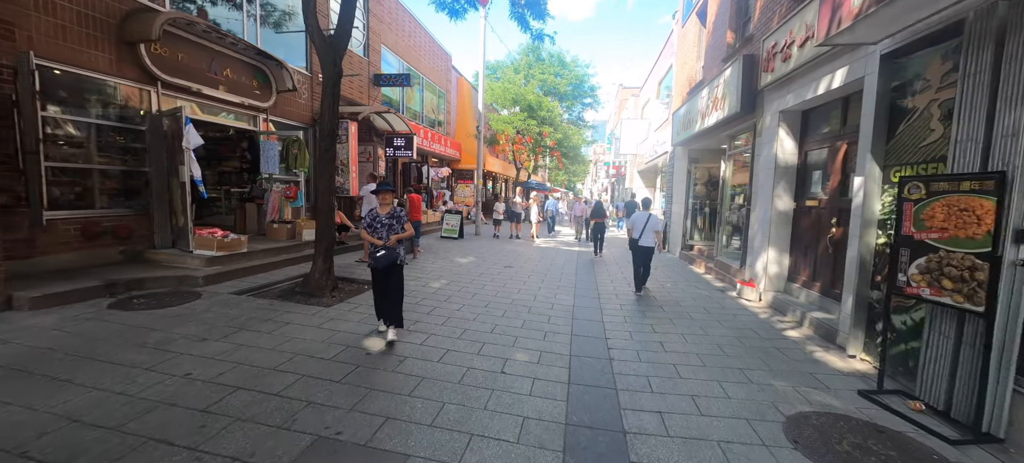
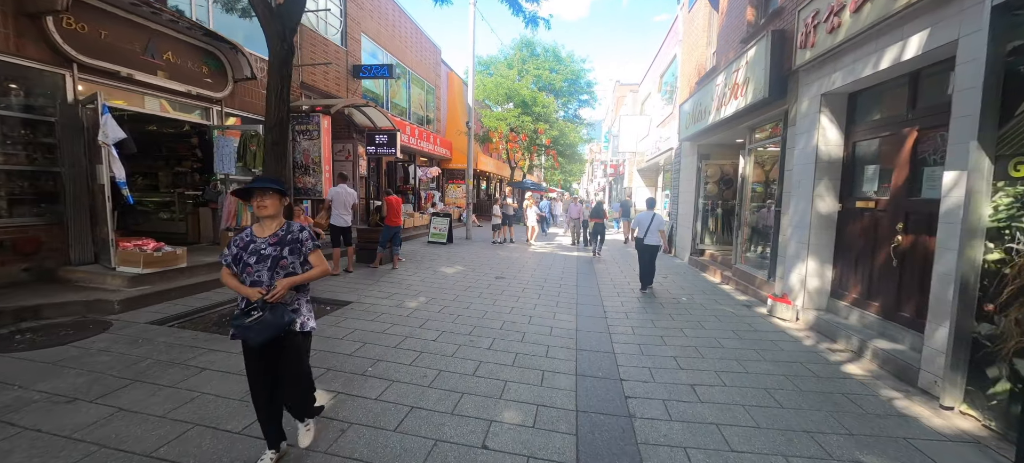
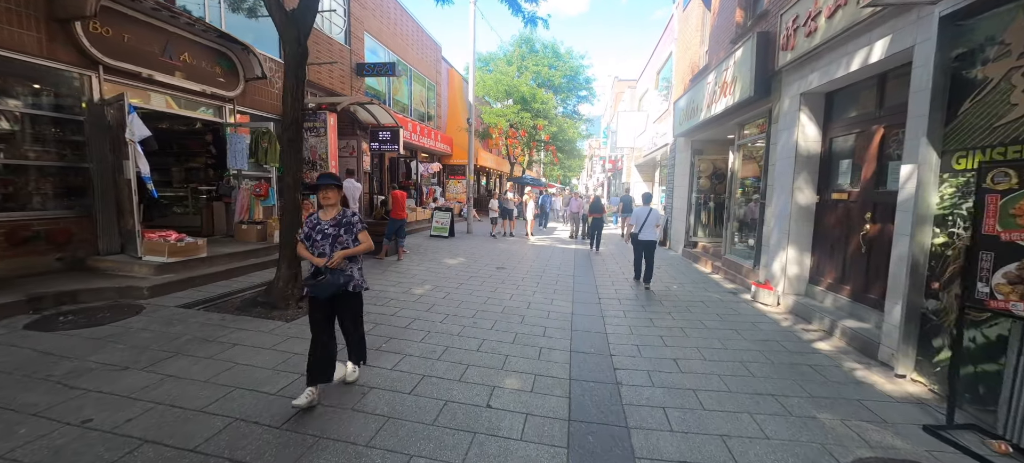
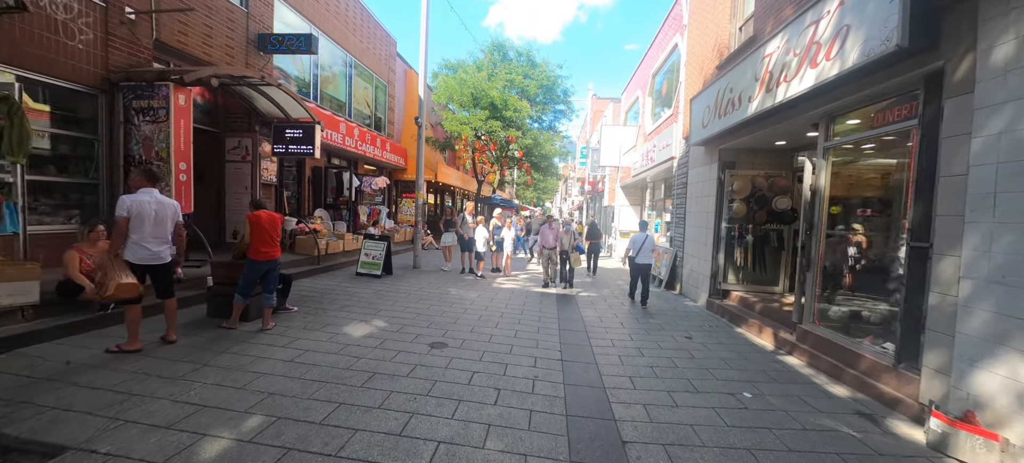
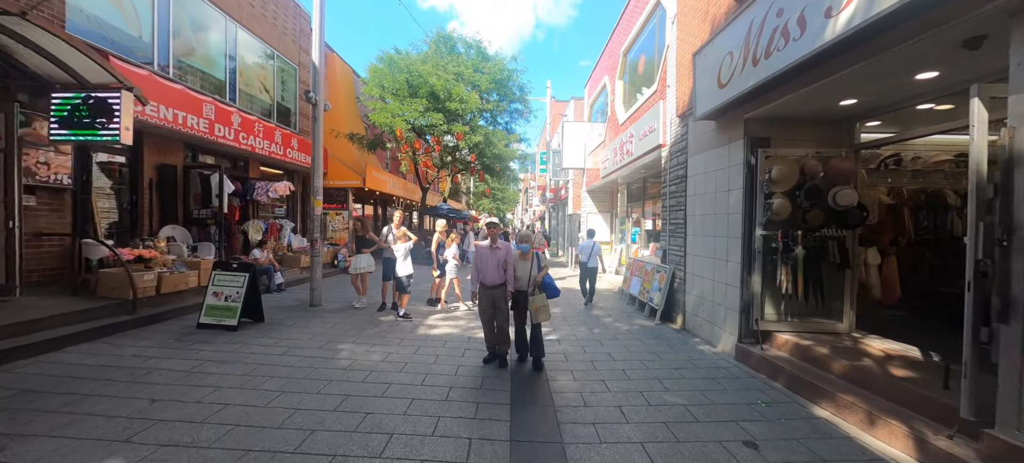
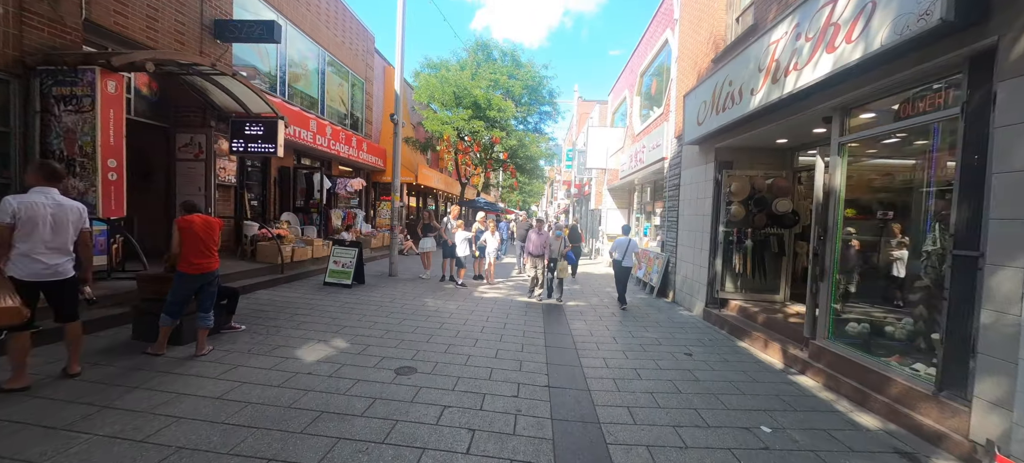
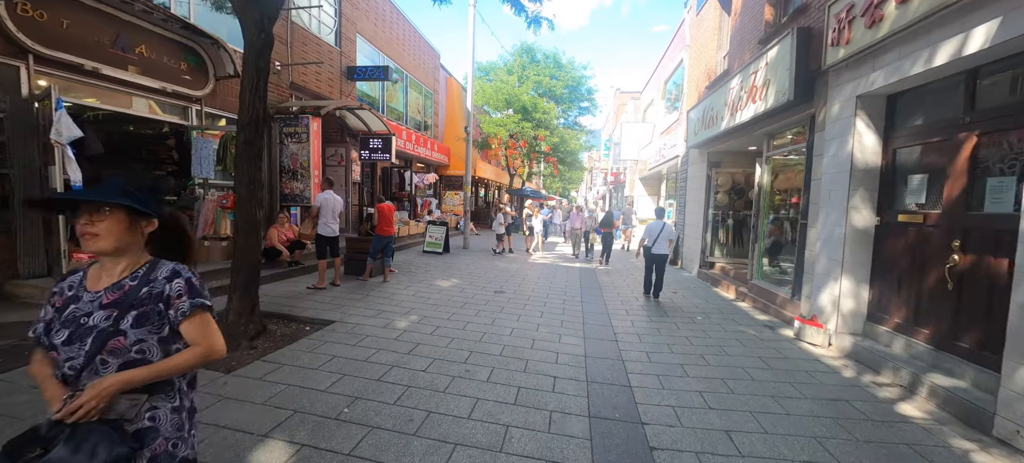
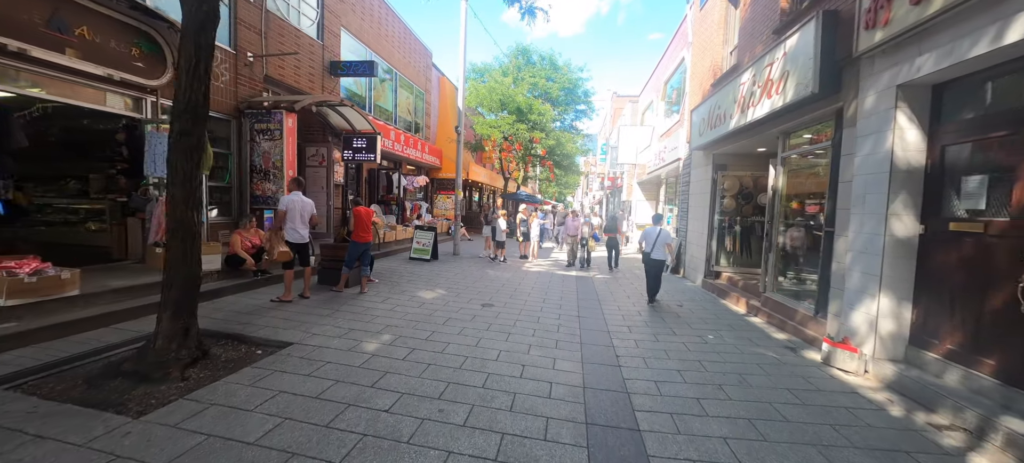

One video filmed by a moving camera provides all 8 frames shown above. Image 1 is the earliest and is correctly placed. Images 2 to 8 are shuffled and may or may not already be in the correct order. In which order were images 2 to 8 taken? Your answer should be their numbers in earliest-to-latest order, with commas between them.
3, 2, 7, 8, 4, 6, 5
